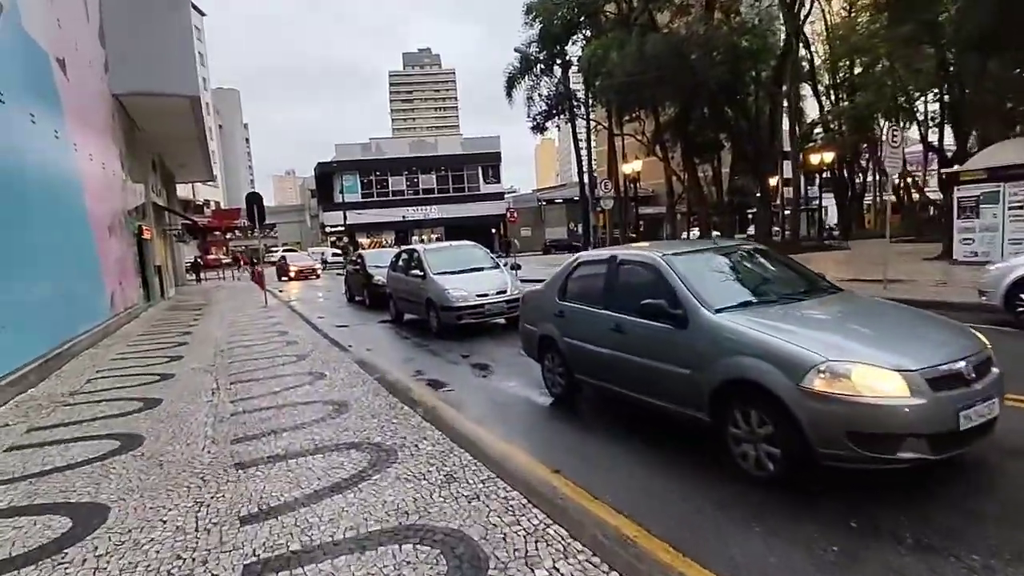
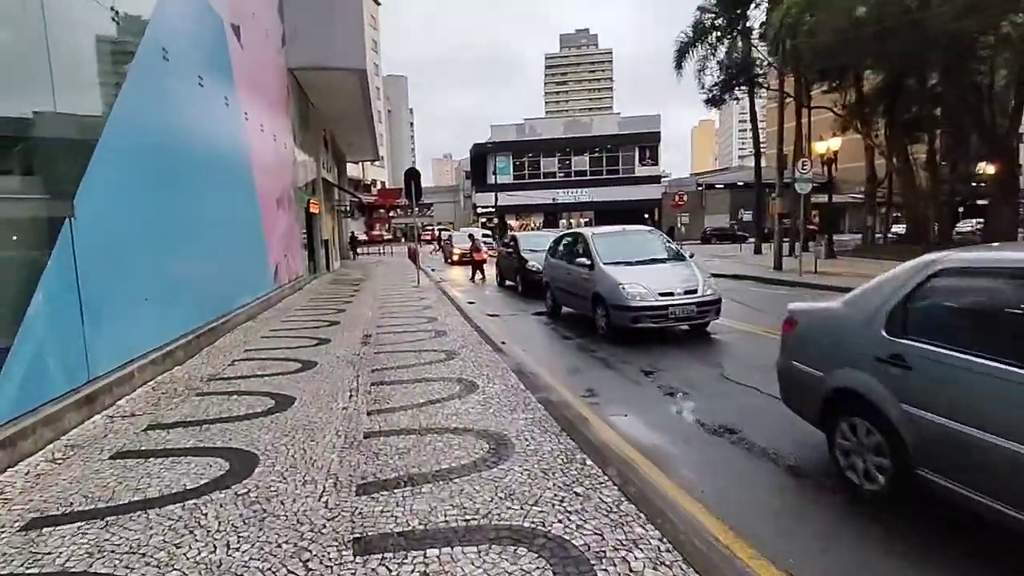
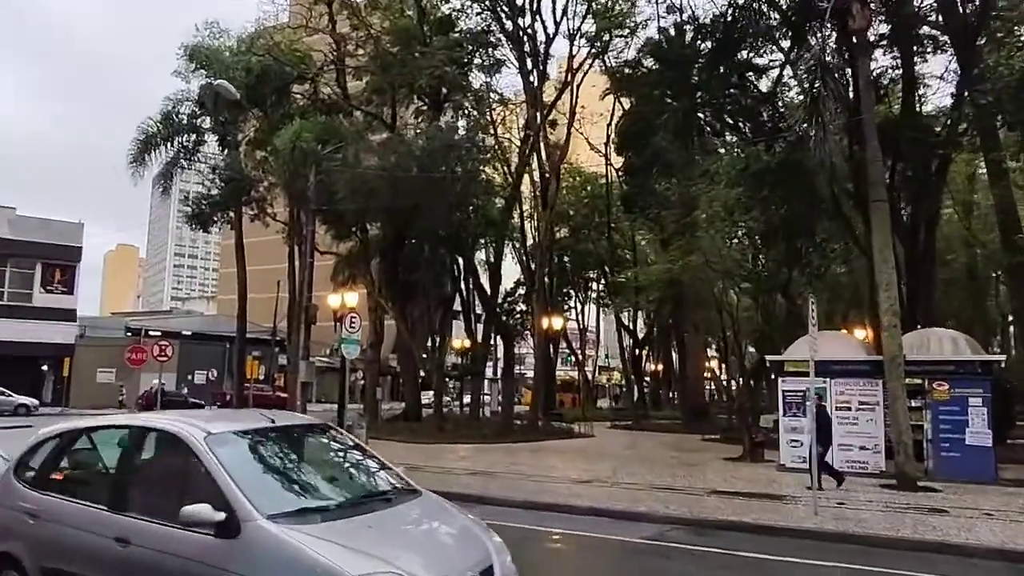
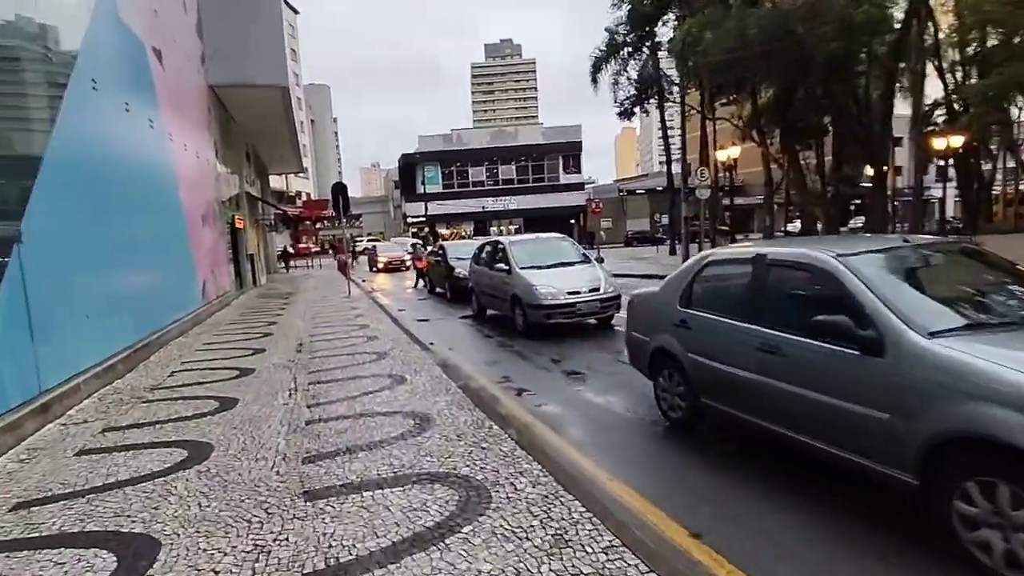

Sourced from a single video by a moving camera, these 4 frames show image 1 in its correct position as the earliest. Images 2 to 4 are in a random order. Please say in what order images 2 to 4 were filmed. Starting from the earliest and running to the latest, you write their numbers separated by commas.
4, 2, 3
